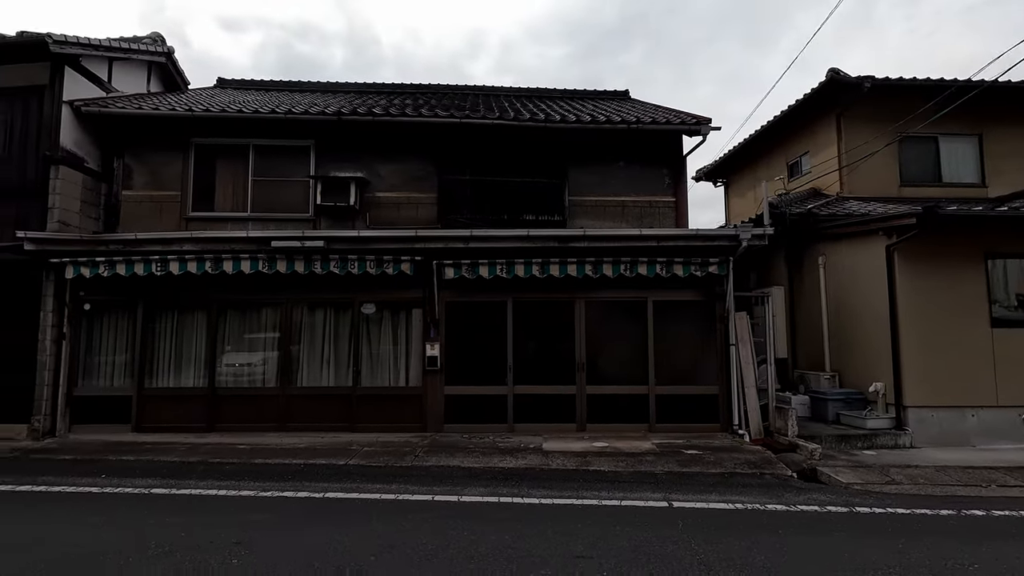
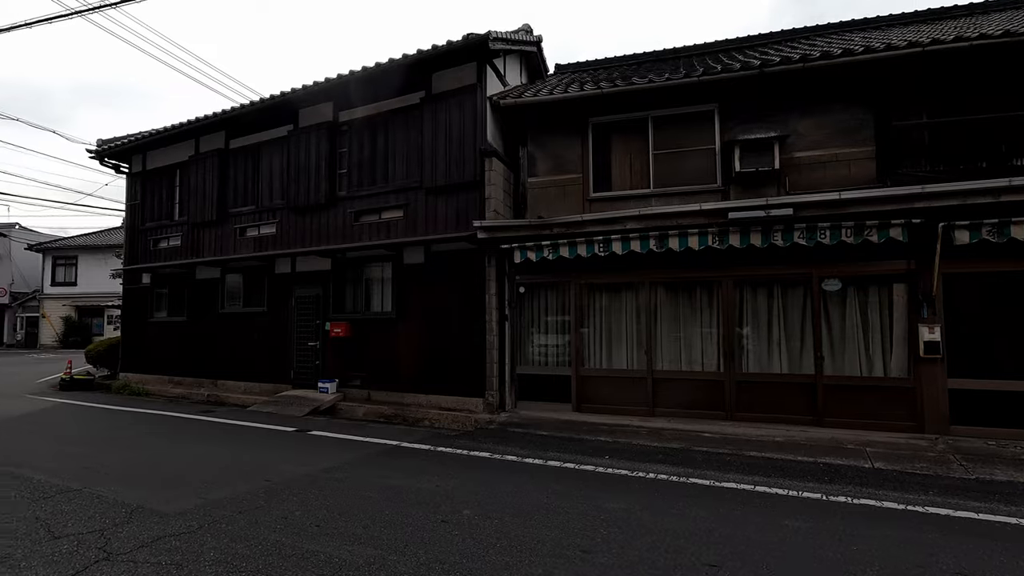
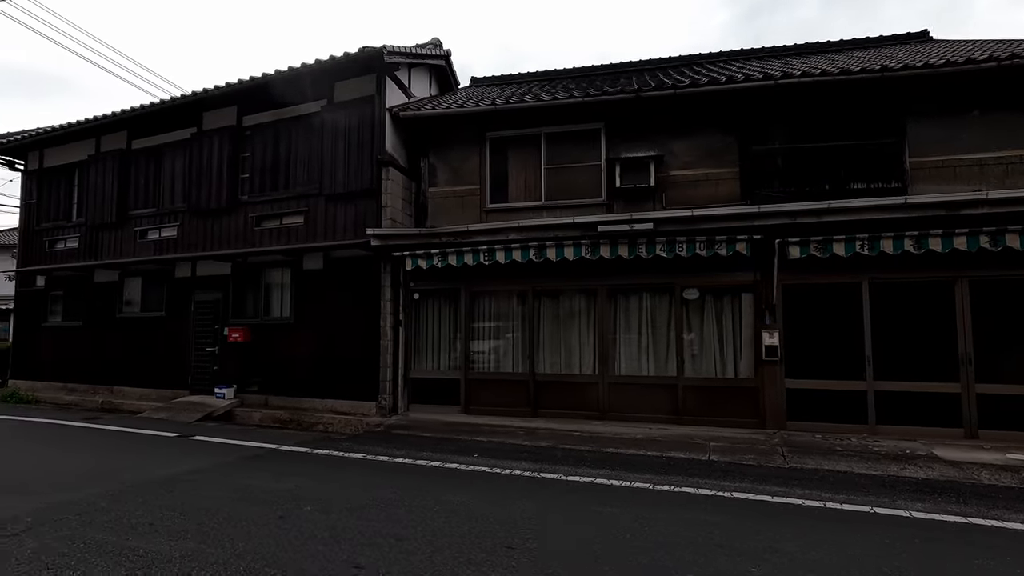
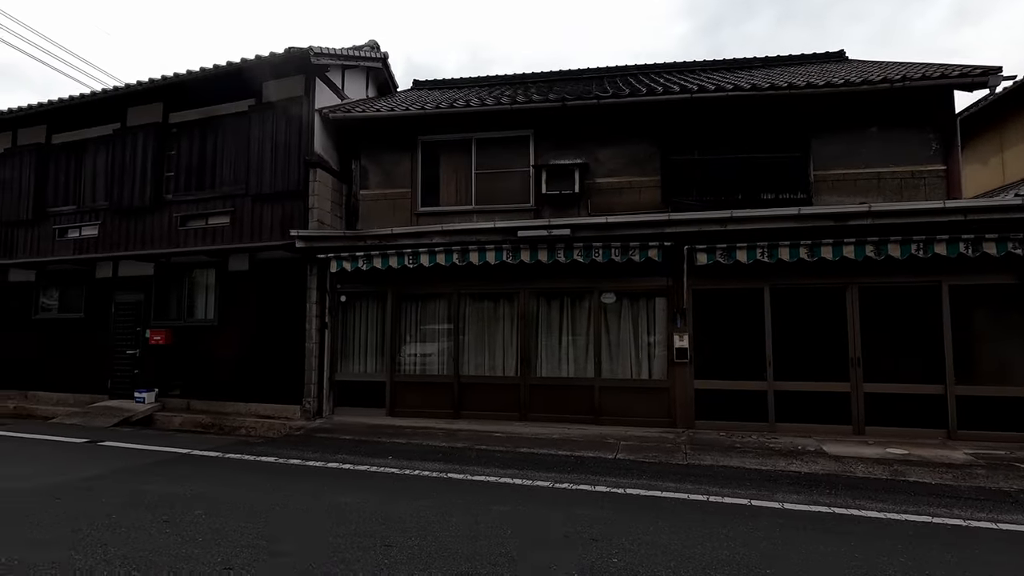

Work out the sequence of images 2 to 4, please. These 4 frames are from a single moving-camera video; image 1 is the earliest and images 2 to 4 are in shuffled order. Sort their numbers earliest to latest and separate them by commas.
4, 3, 2
